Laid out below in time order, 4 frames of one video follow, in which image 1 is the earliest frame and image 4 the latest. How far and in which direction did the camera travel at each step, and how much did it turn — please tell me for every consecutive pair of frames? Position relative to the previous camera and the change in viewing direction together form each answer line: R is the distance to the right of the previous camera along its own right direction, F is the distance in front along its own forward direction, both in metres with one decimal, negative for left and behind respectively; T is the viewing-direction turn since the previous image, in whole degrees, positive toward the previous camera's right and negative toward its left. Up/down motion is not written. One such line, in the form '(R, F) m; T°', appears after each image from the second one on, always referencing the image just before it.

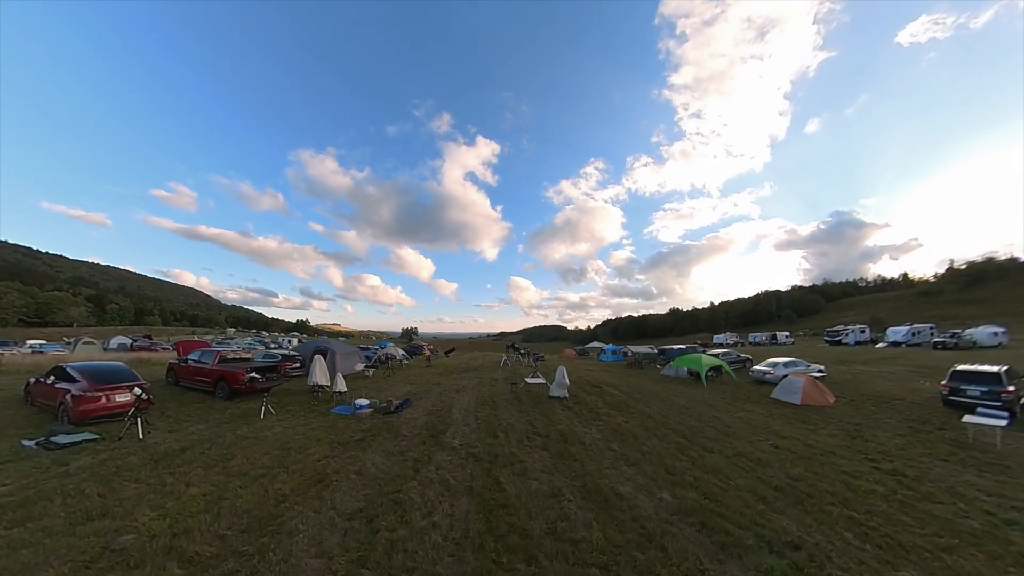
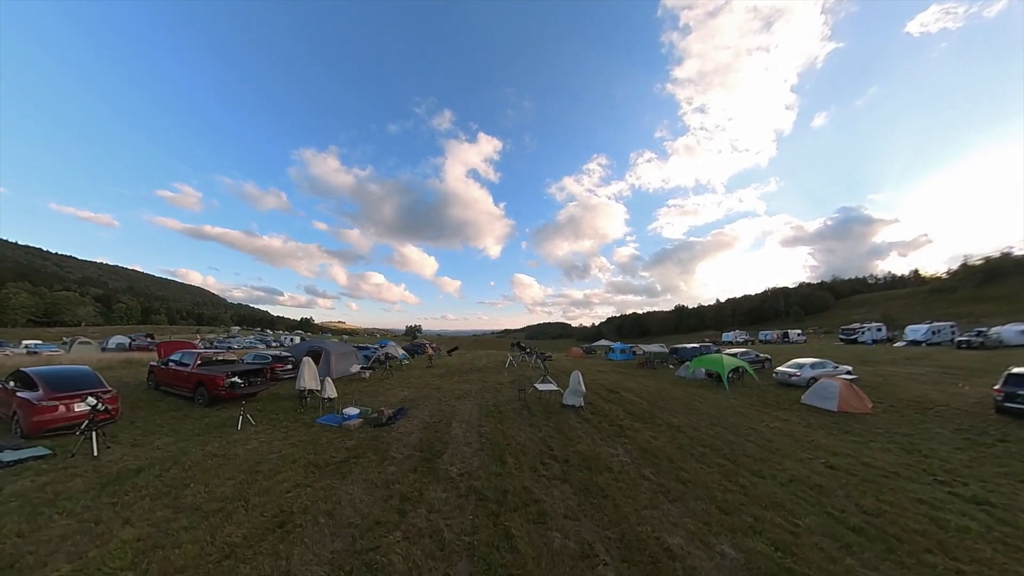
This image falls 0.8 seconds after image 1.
(-0.2, +1.7) m; 0°
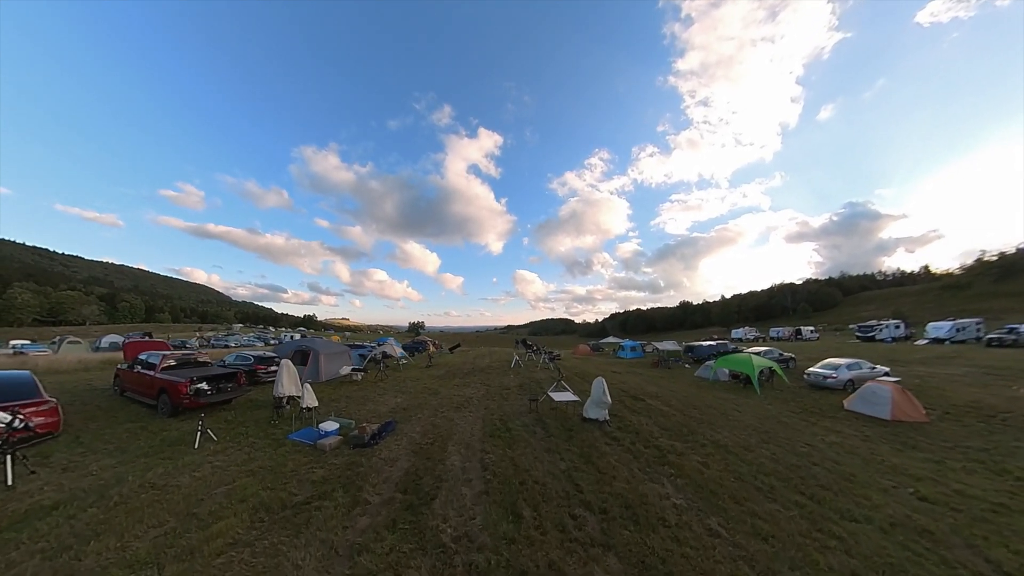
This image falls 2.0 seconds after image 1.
(-0.2, +2.1) m; 0°
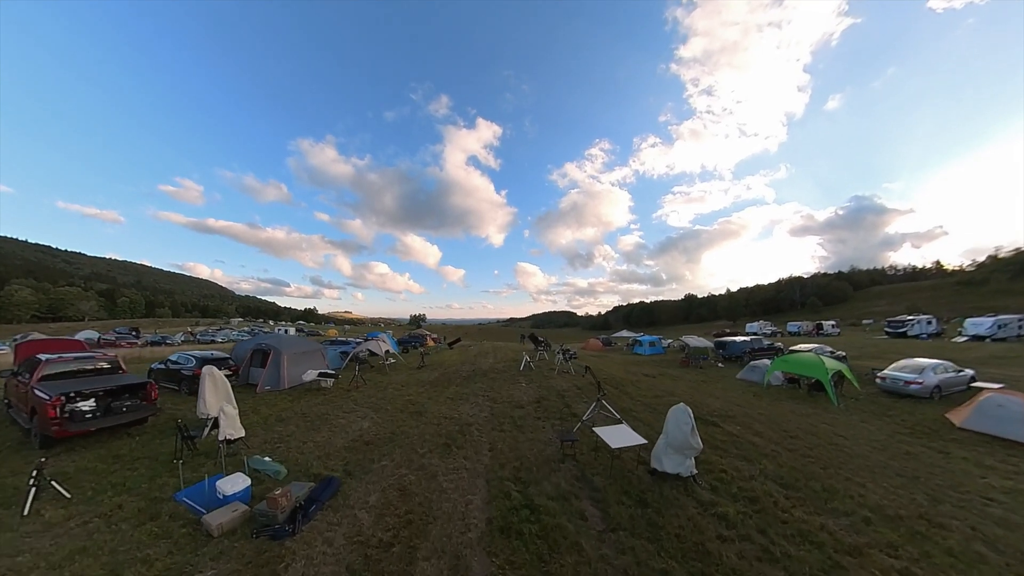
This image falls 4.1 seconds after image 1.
(-0.4, +4.0) m; 0°
